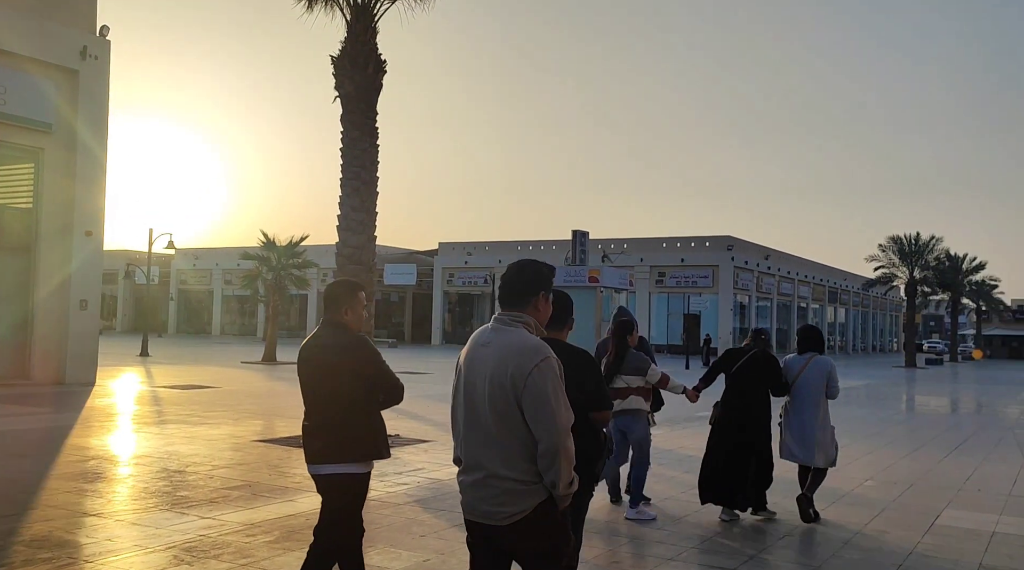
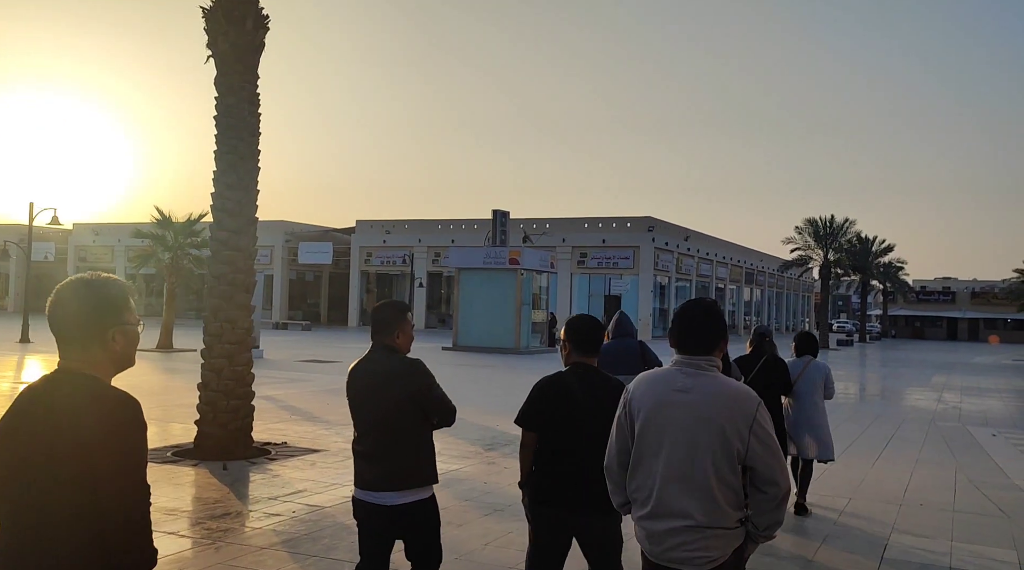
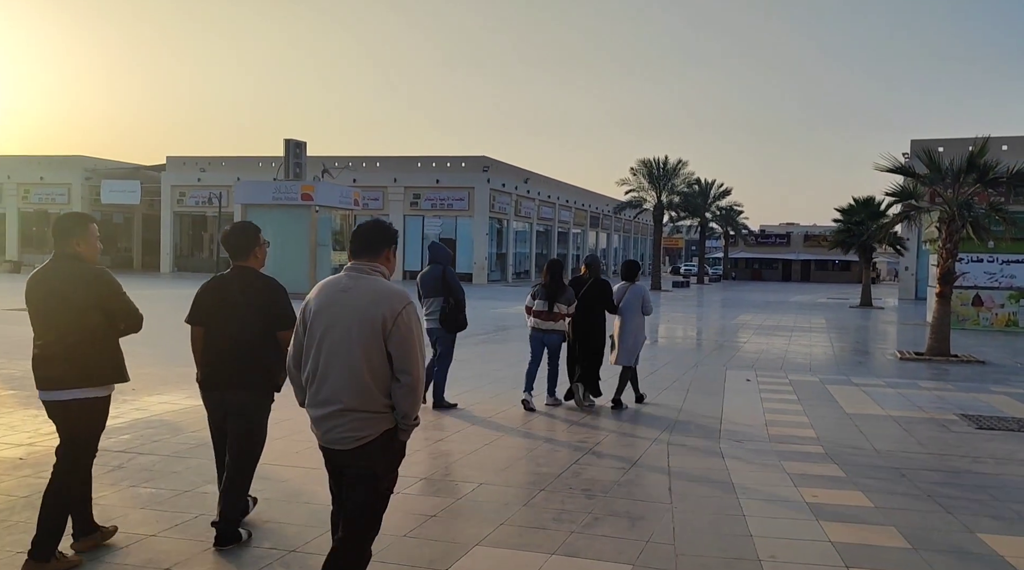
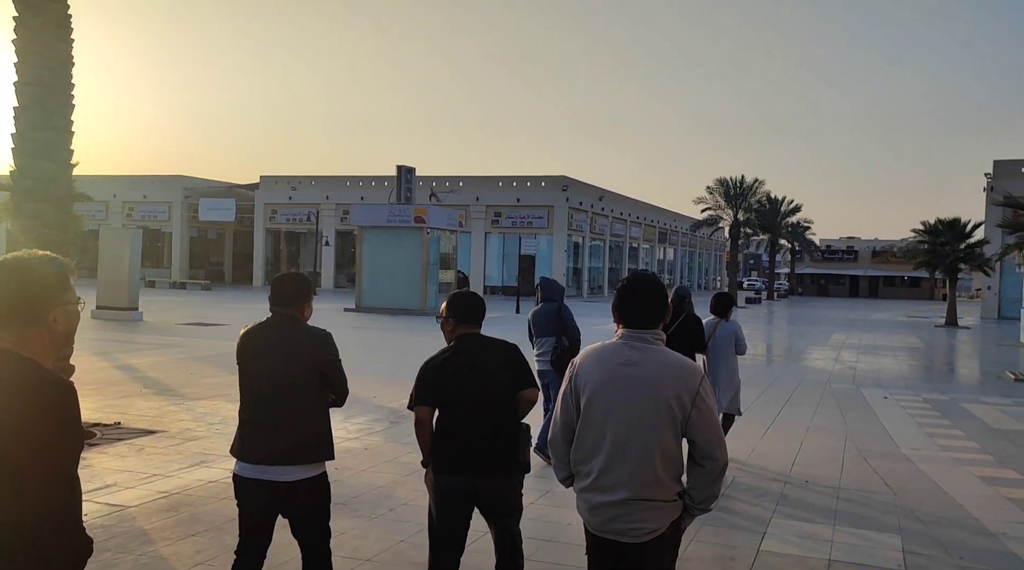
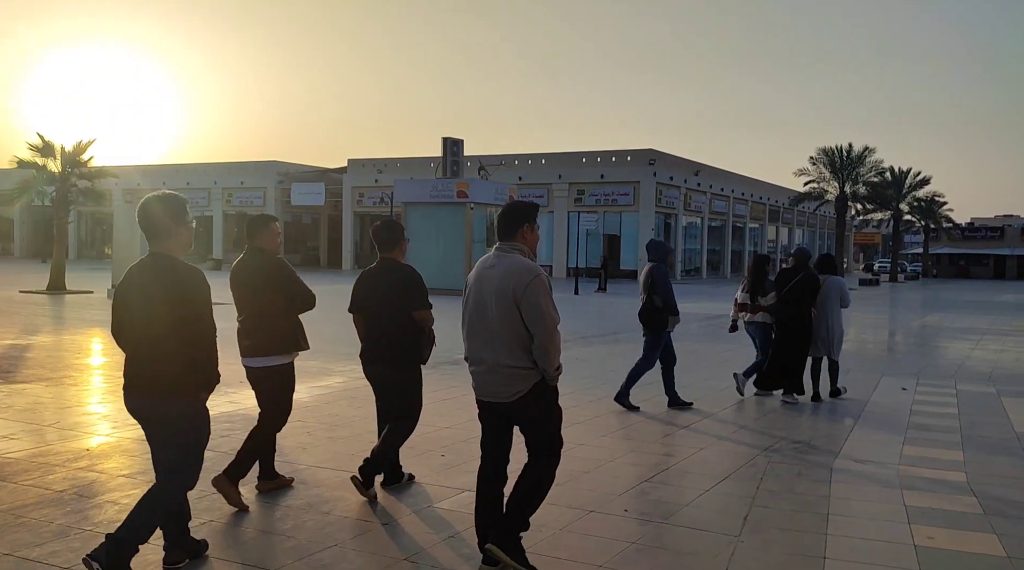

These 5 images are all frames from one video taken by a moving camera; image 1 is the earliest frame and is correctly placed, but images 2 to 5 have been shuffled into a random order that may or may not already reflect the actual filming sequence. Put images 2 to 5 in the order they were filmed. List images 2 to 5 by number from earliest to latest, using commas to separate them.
2, 4, 3, 5
